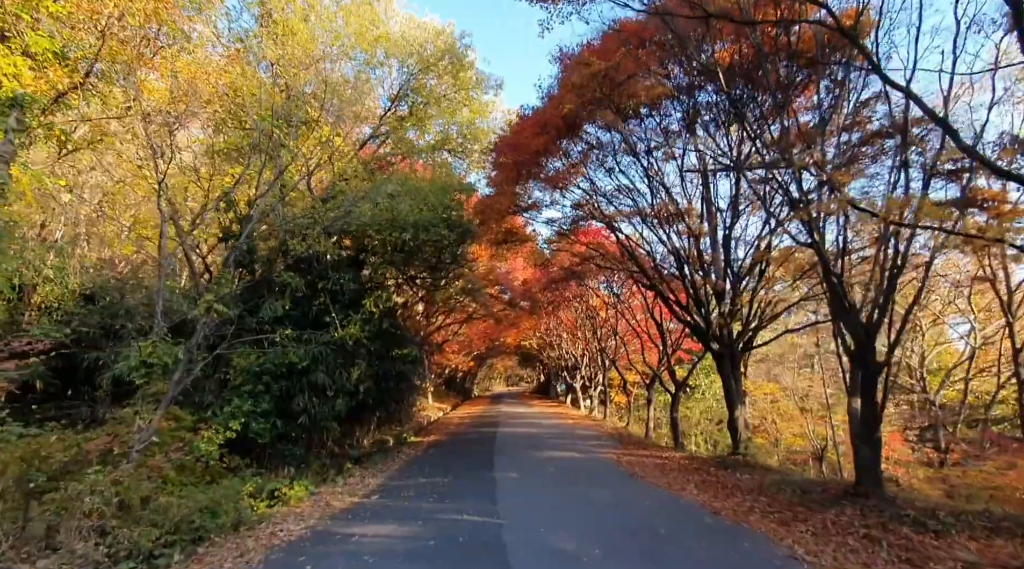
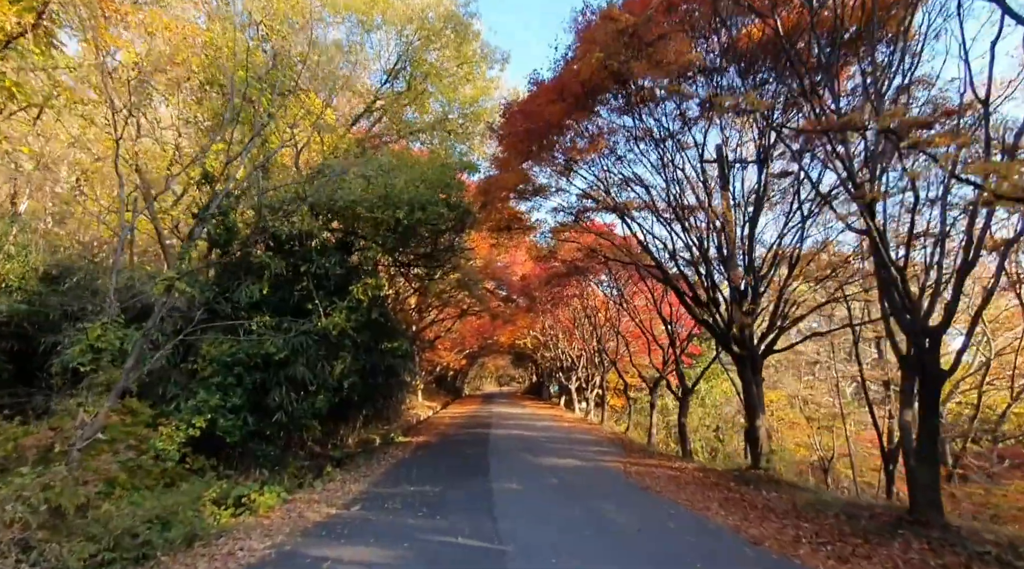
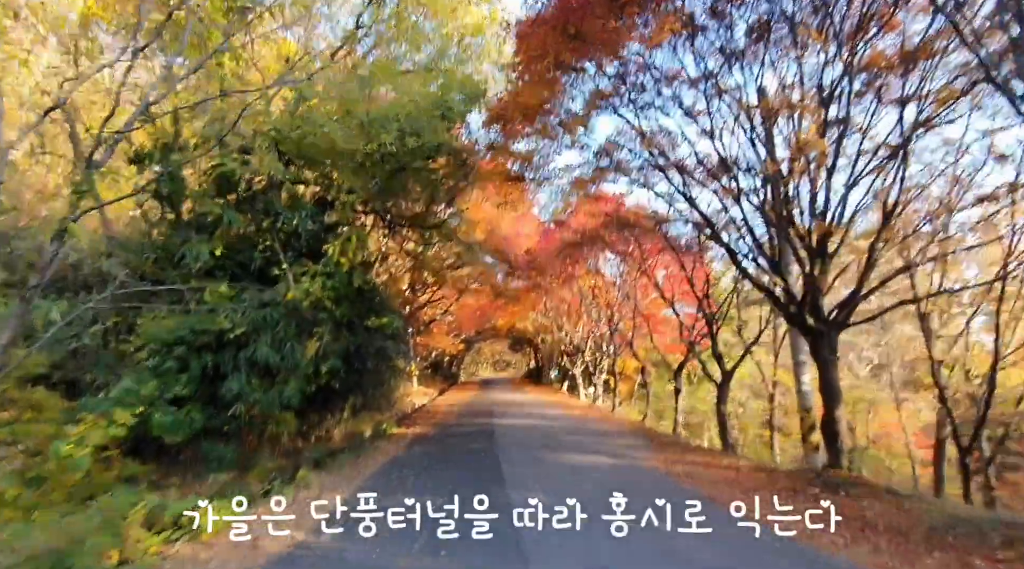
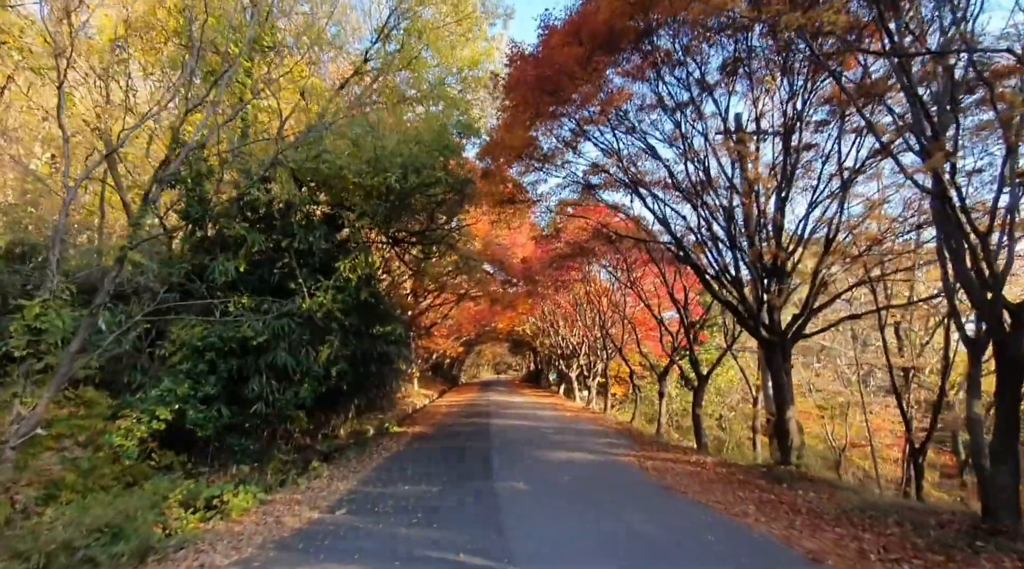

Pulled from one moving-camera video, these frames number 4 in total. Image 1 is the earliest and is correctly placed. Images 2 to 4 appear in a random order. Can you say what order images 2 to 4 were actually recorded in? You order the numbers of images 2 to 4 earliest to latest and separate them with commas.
2, 4, 3
